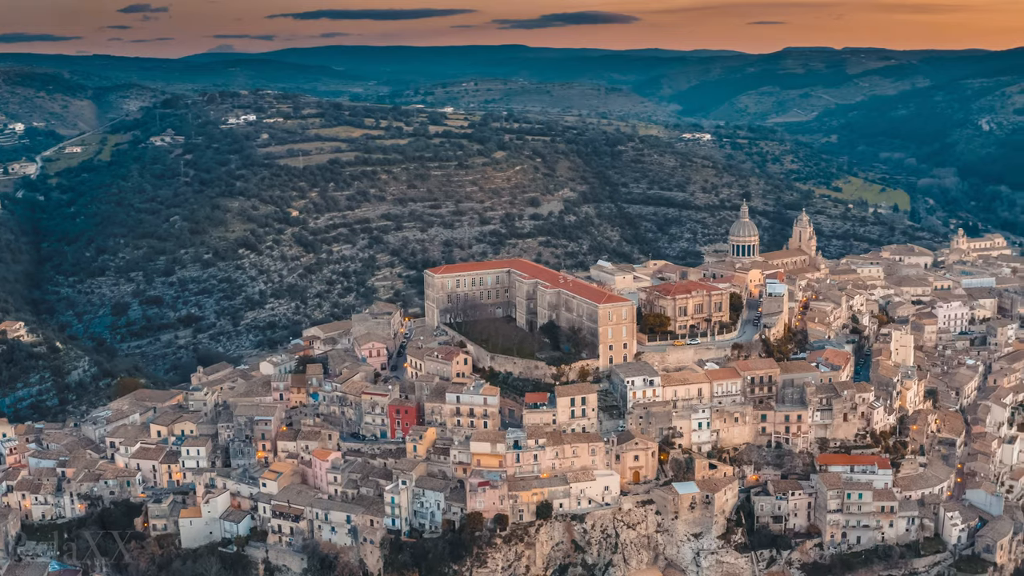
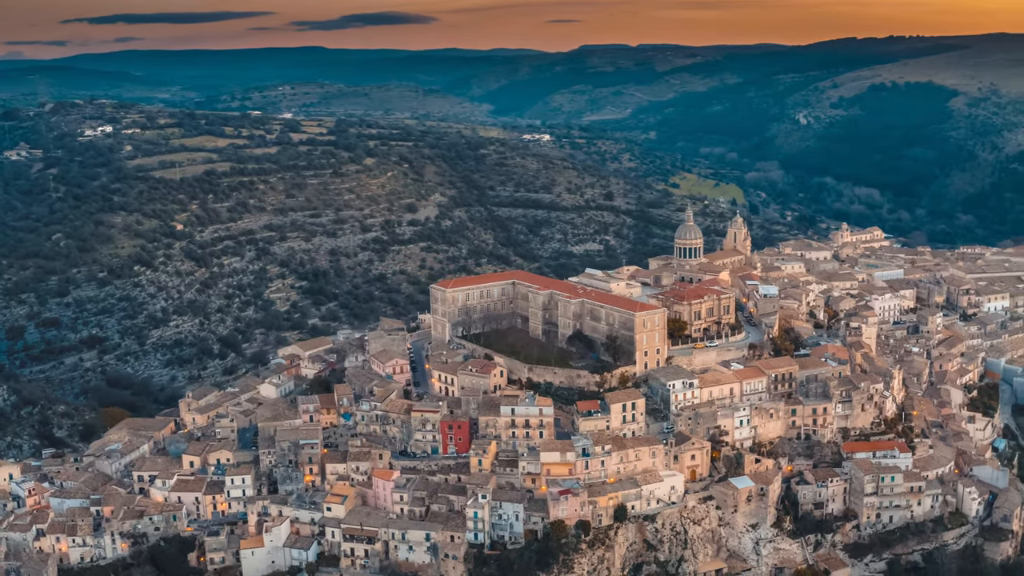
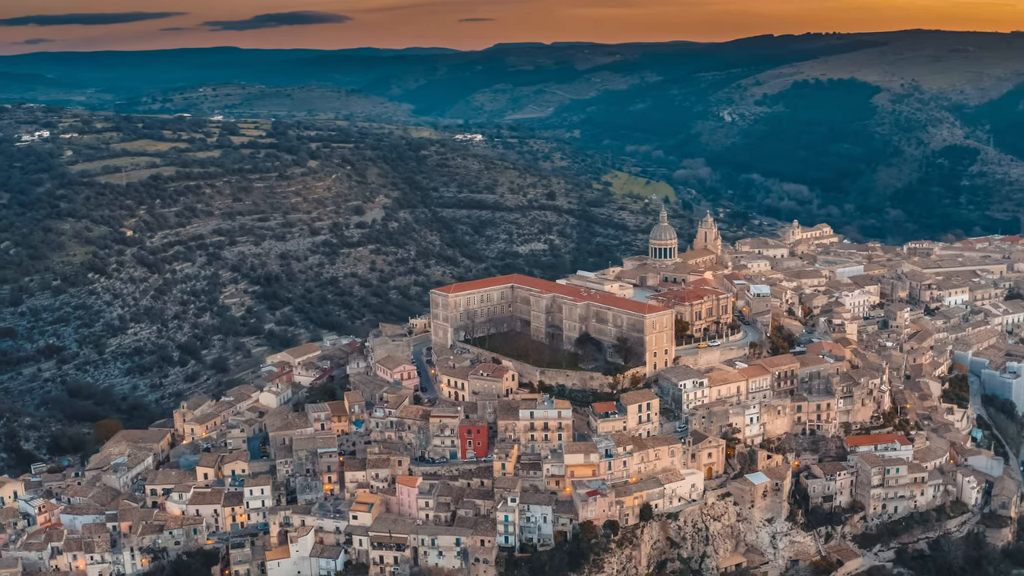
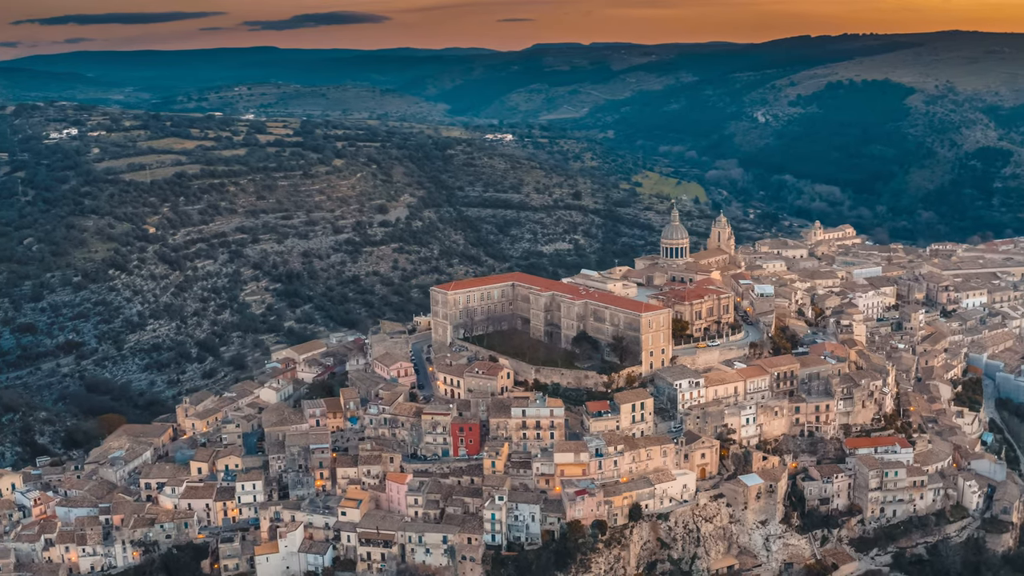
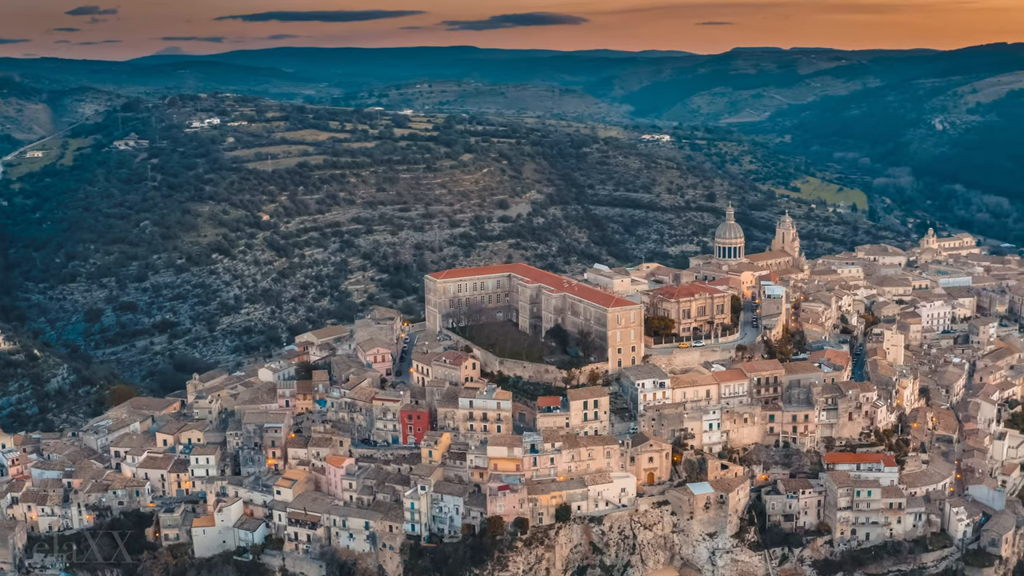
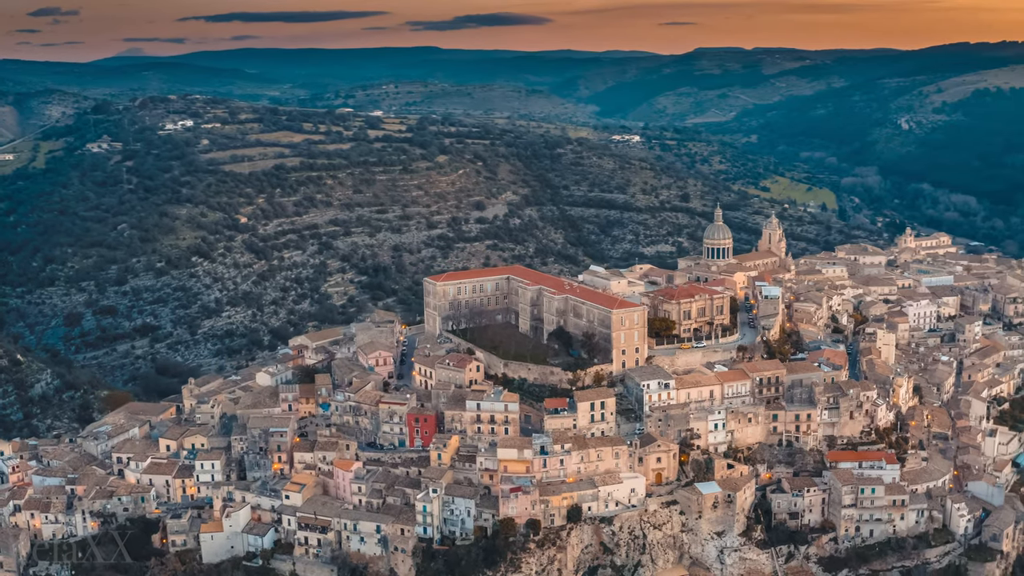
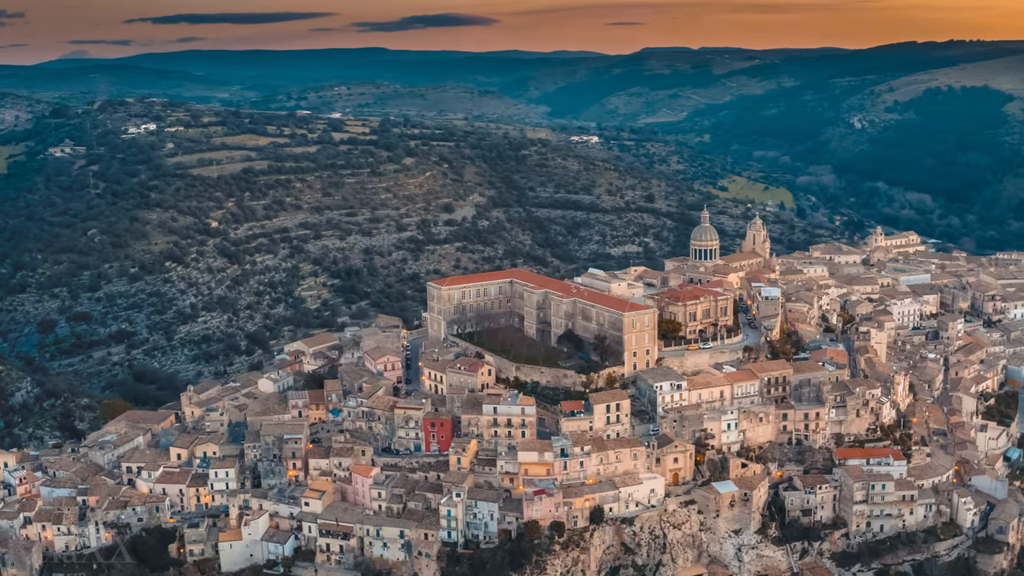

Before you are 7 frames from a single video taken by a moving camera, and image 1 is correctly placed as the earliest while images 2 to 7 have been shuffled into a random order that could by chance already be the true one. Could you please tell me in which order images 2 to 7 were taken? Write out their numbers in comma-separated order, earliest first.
5, 6, 7, 2, 4, 3
